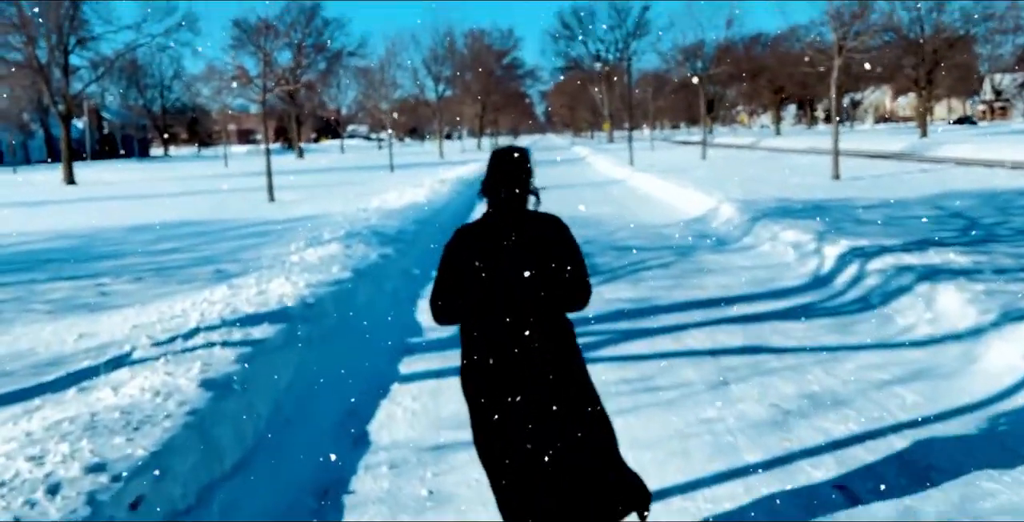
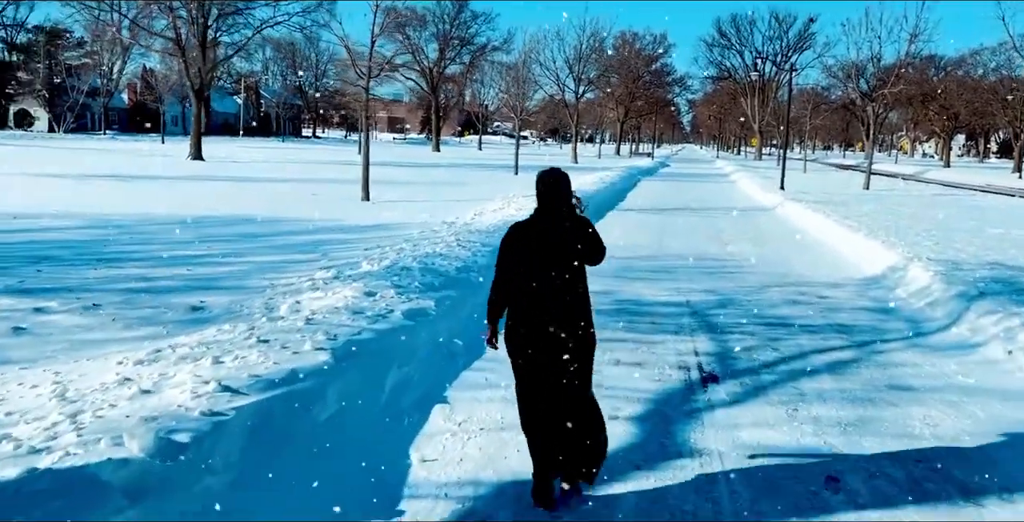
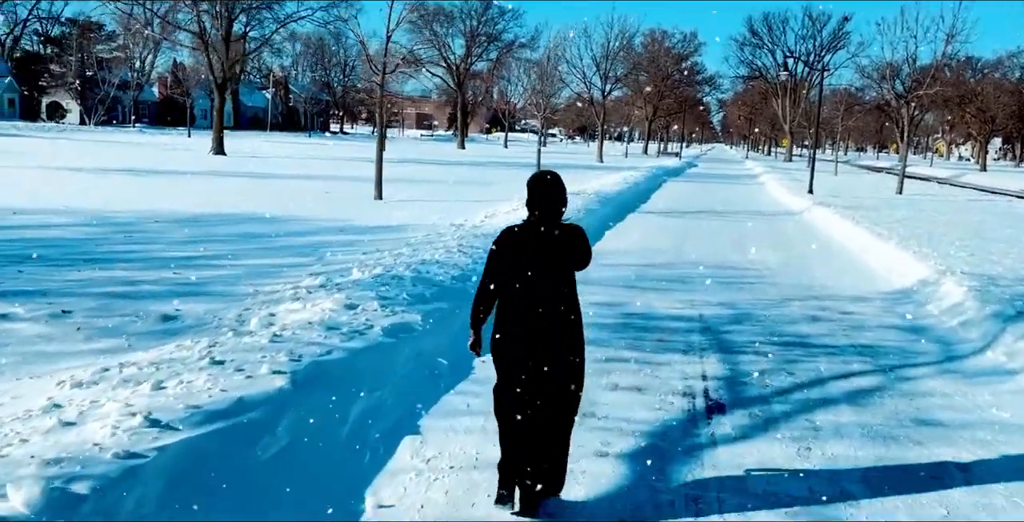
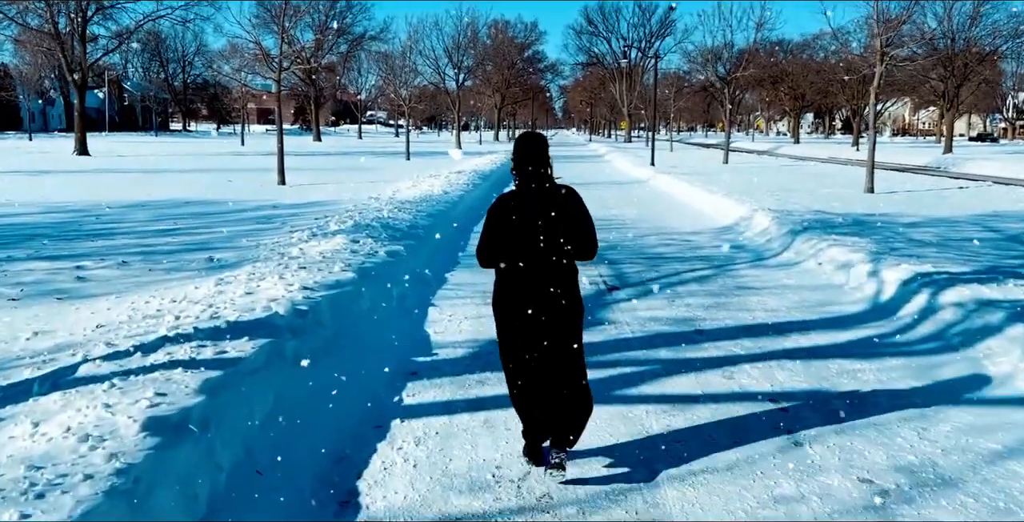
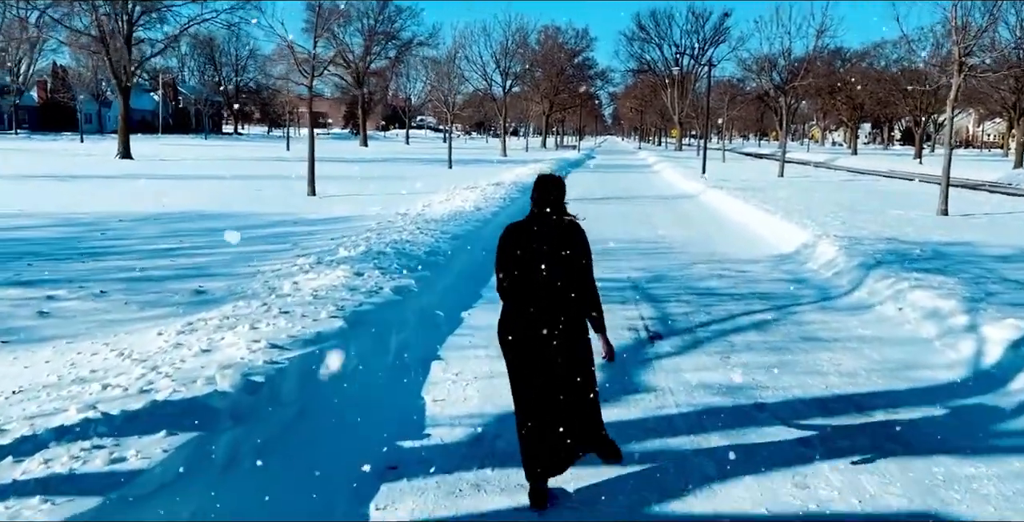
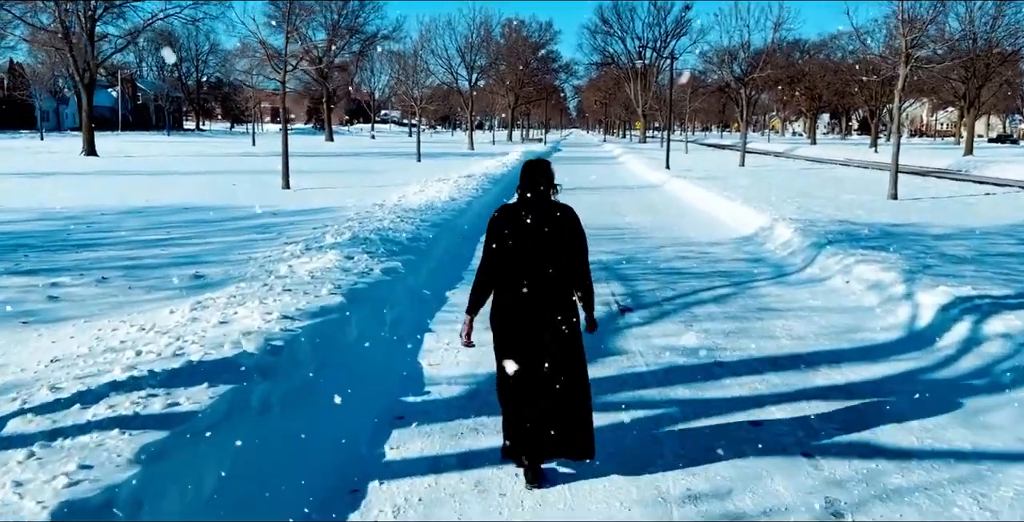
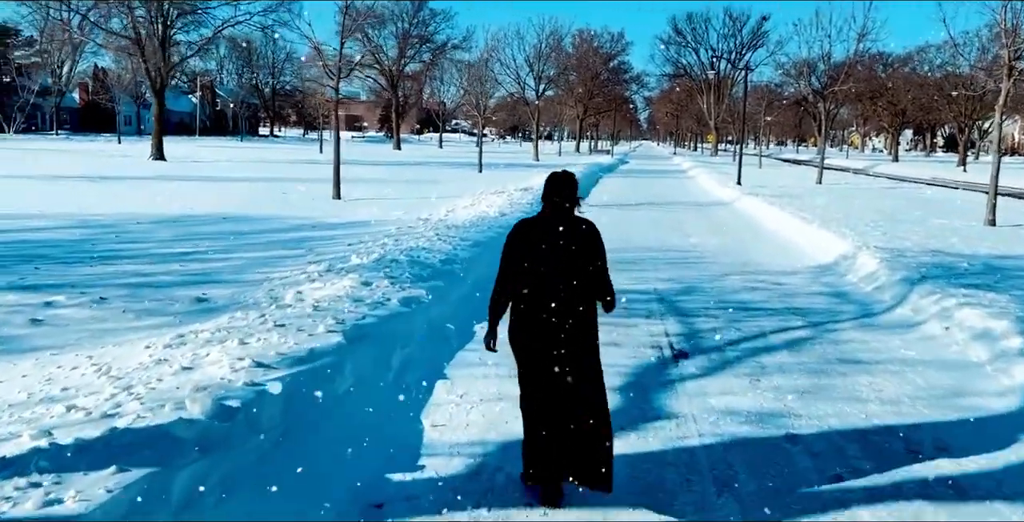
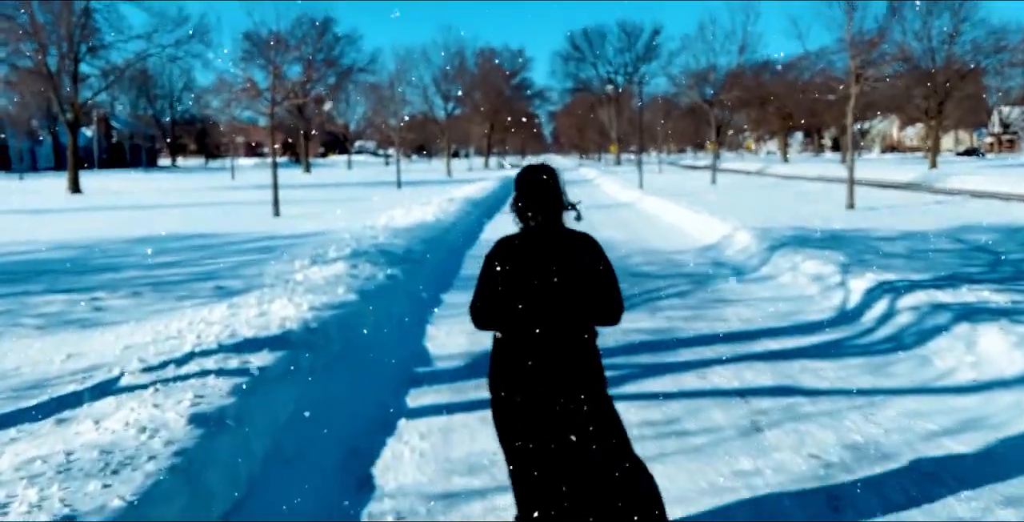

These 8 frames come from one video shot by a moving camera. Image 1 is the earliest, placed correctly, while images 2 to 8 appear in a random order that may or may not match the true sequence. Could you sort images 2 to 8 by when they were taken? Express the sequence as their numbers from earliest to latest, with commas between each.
8, 4, 6, 5, 7, 2, 3
